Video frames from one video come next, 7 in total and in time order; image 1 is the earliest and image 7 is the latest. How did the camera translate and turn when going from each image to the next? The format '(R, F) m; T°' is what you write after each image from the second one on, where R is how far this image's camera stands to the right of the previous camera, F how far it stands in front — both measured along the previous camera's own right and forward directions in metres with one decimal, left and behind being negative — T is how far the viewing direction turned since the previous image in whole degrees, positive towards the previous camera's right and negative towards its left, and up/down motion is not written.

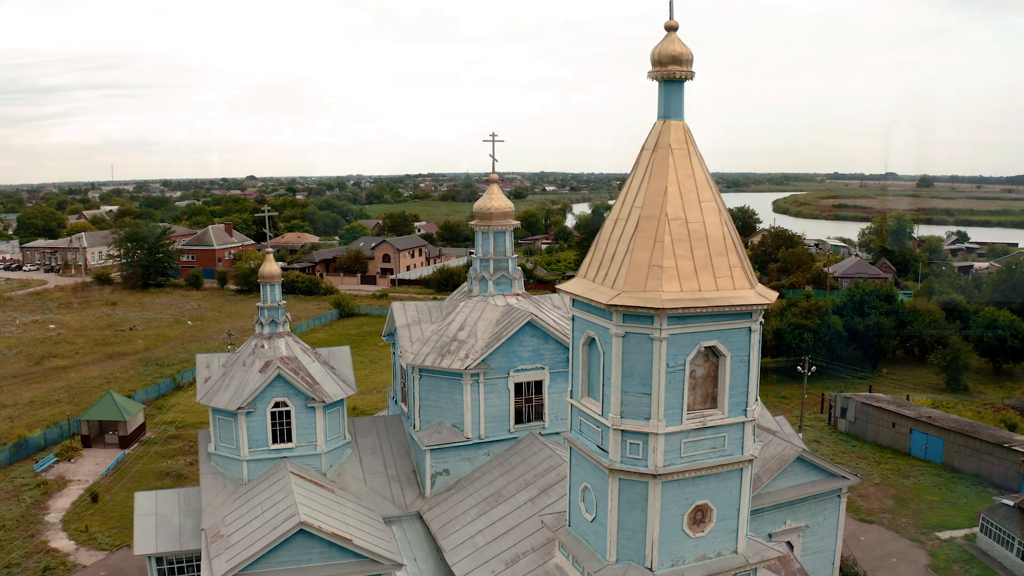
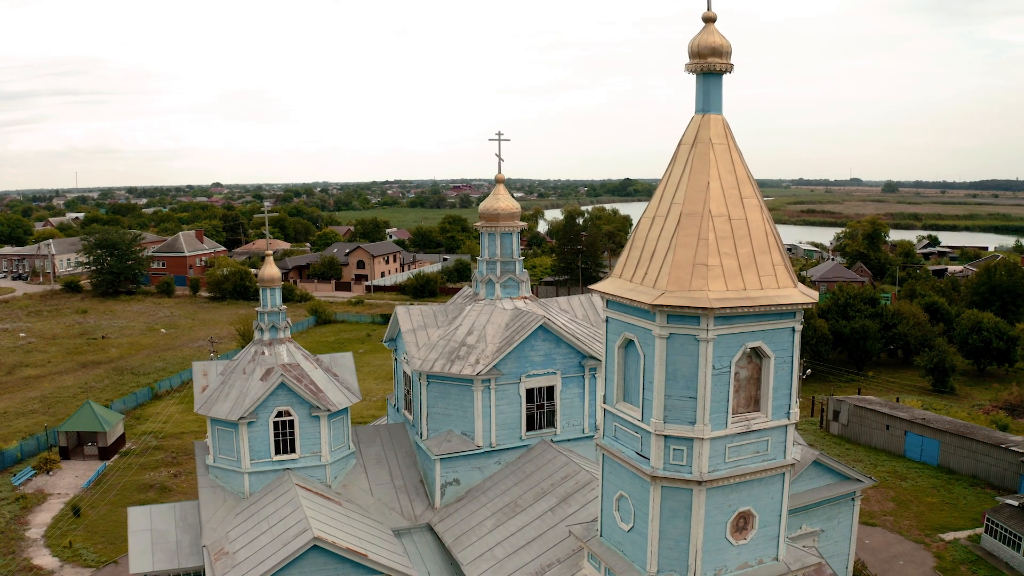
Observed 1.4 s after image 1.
(-0.8, +0.5) m; +2°
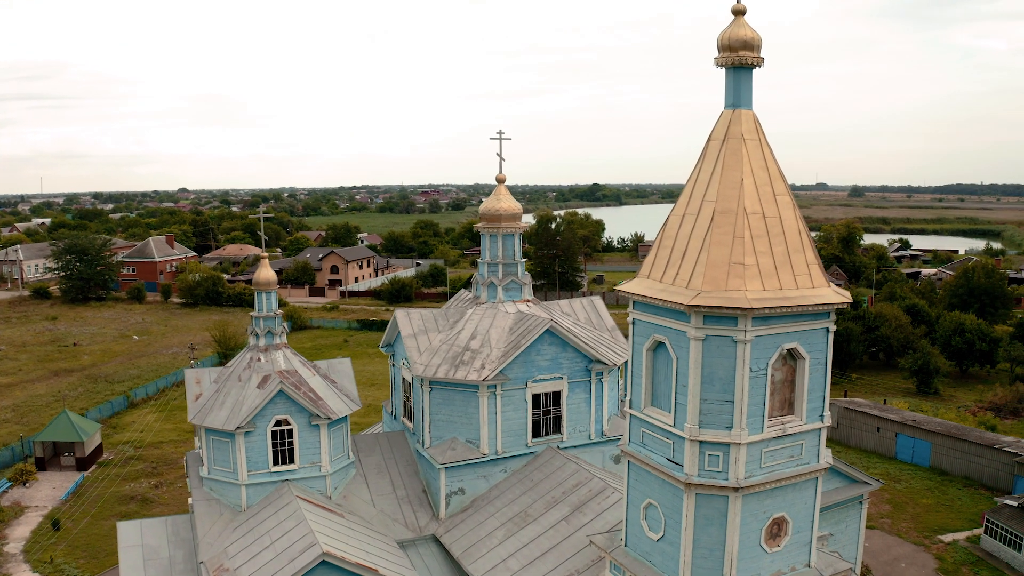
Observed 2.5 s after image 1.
(-0.6, +0.5) m; +2°
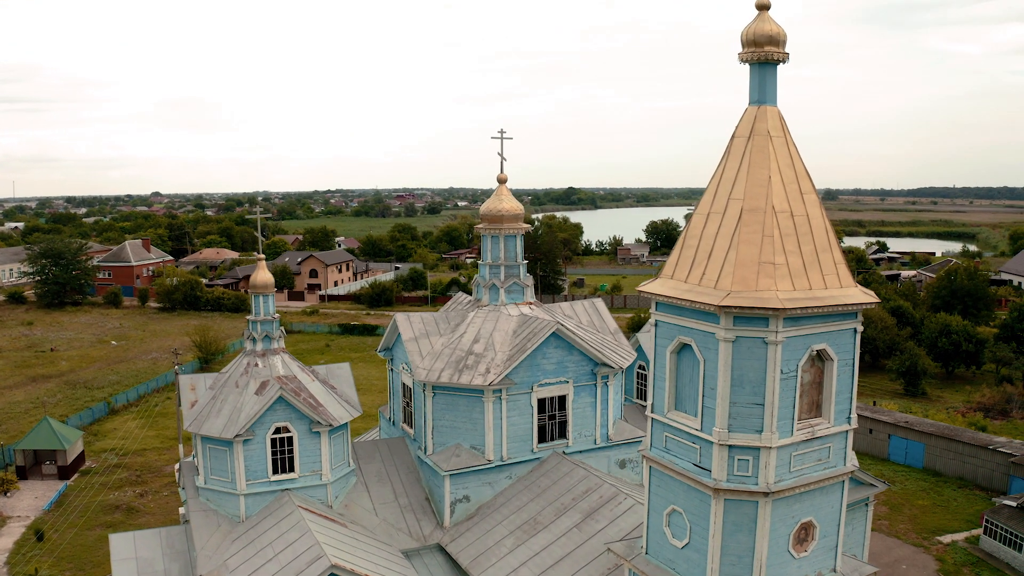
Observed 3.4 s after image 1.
(-0.5, +0.4) m; +1°
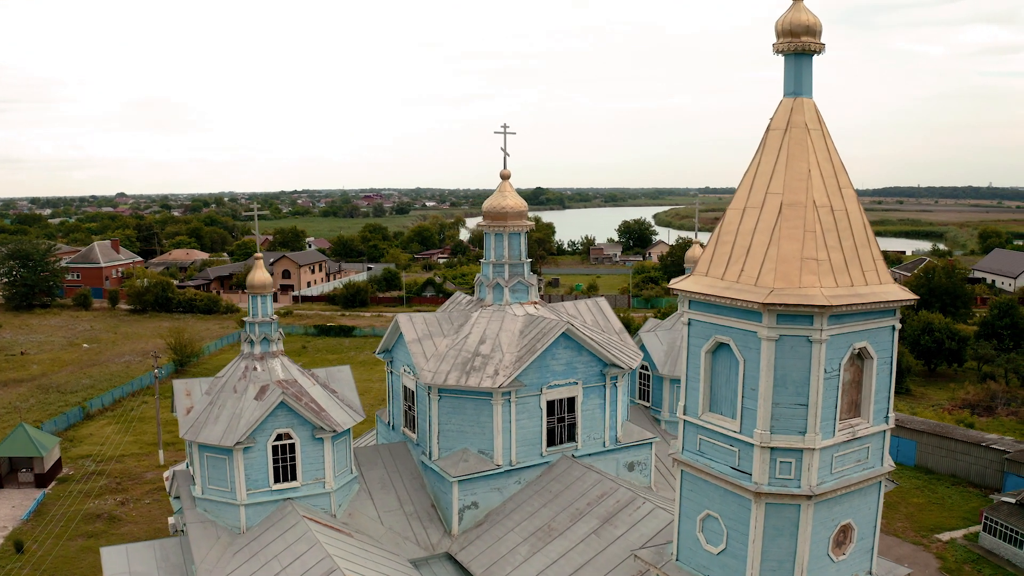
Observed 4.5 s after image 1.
(-0.7, +0.5) m; +2°
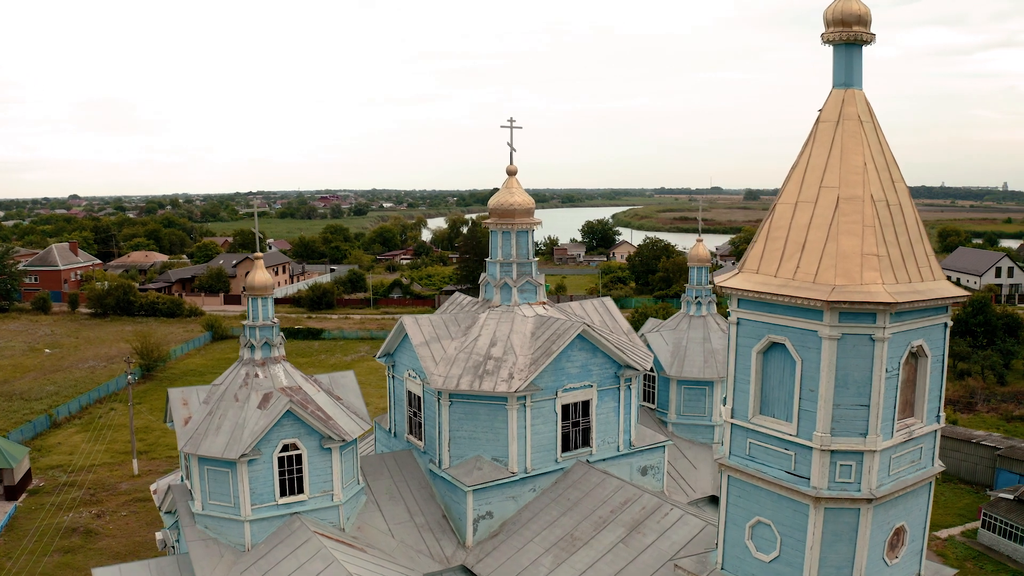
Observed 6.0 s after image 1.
(-0.9, +0.6) m; +2°
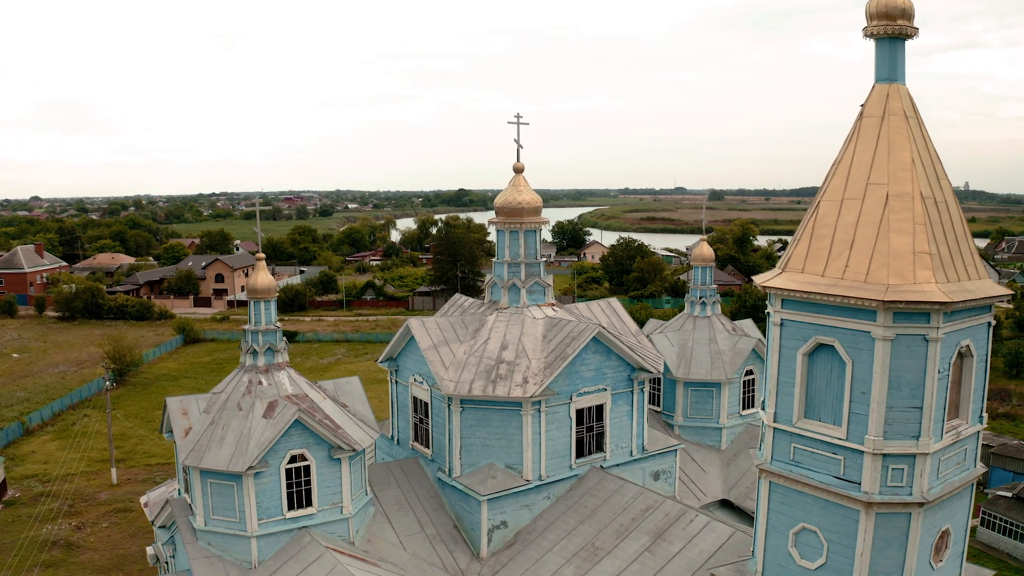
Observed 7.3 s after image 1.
(-0.7, +0.5) m; +2°
